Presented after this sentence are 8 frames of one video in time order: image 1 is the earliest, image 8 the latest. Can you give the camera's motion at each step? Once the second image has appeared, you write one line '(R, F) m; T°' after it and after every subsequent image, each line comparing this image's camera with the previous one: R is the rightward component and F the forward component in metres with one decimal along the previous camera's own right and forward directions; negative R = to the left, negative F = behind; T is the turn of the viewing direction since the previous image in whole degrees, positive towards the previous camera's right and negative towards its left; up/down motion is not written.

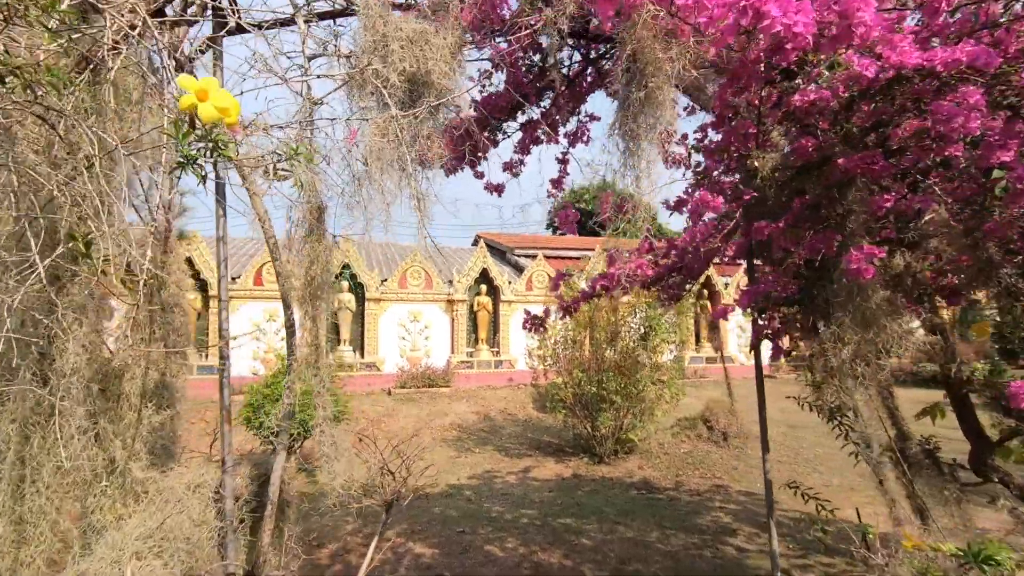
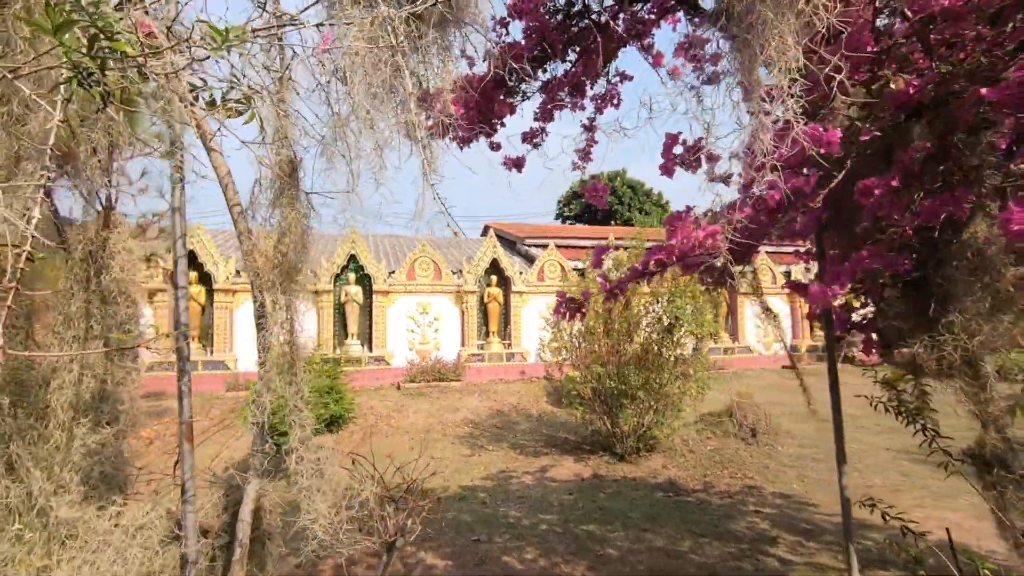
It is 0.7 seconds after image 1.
(-0.1, +0.5) m; -1°
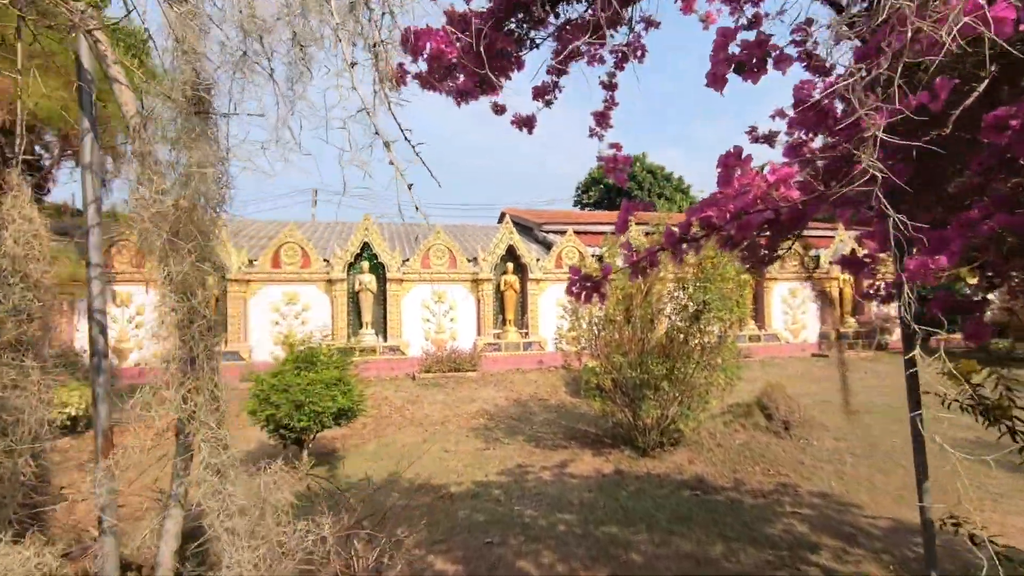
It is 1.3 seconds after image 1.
(0.0, +0.4) m; -2°
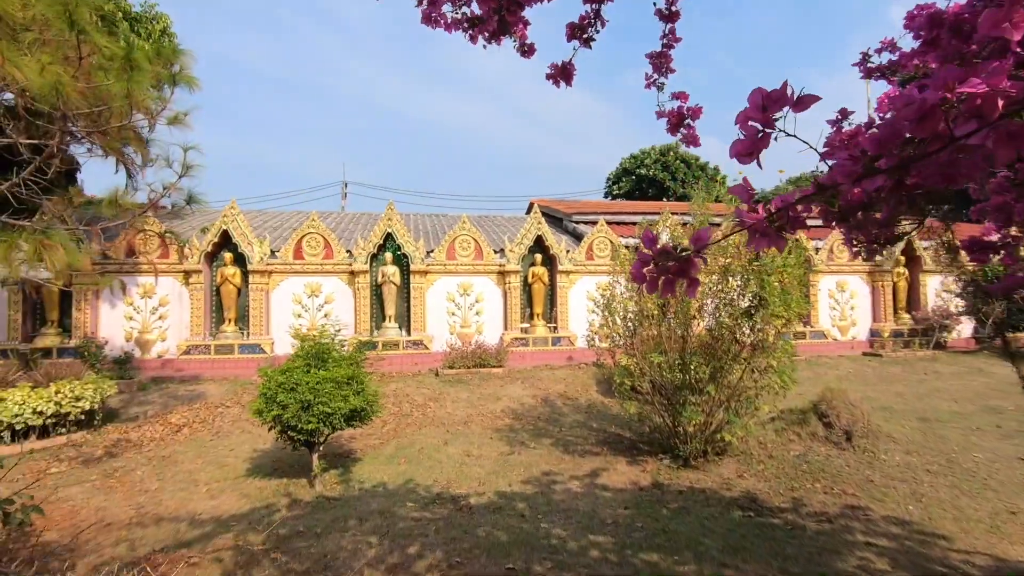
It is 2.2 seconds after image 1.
(0.0, +0.6) m; -3°
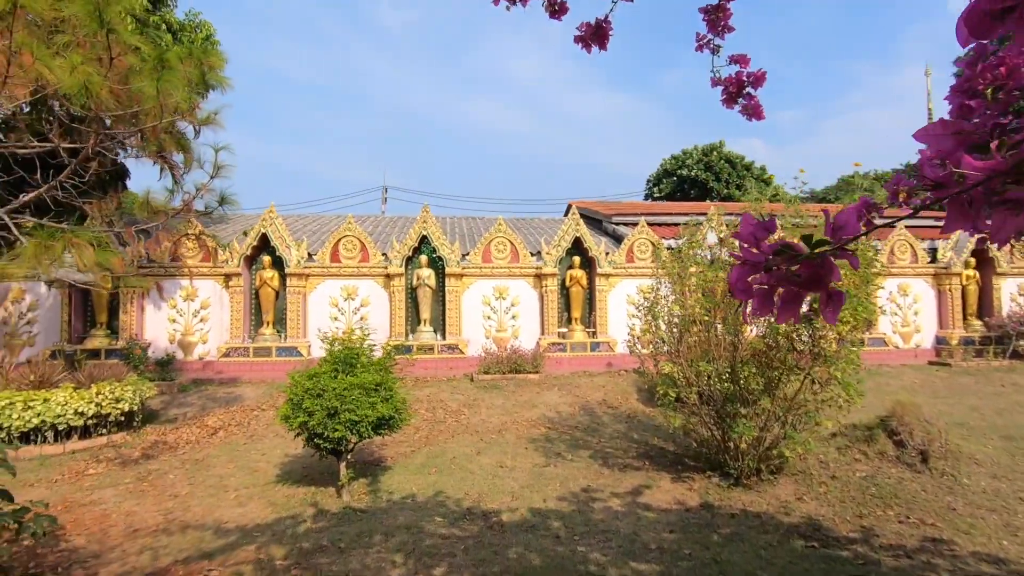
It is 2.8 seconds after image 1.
(0.0, +0.4) m; -4°
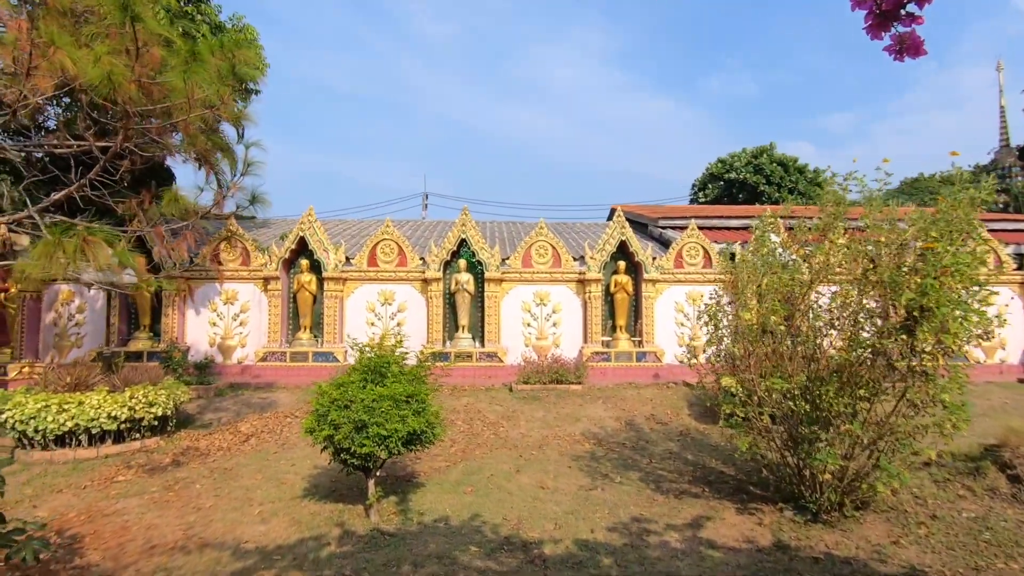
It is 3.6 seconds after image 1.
(-0.1, +0.6) m; -4°
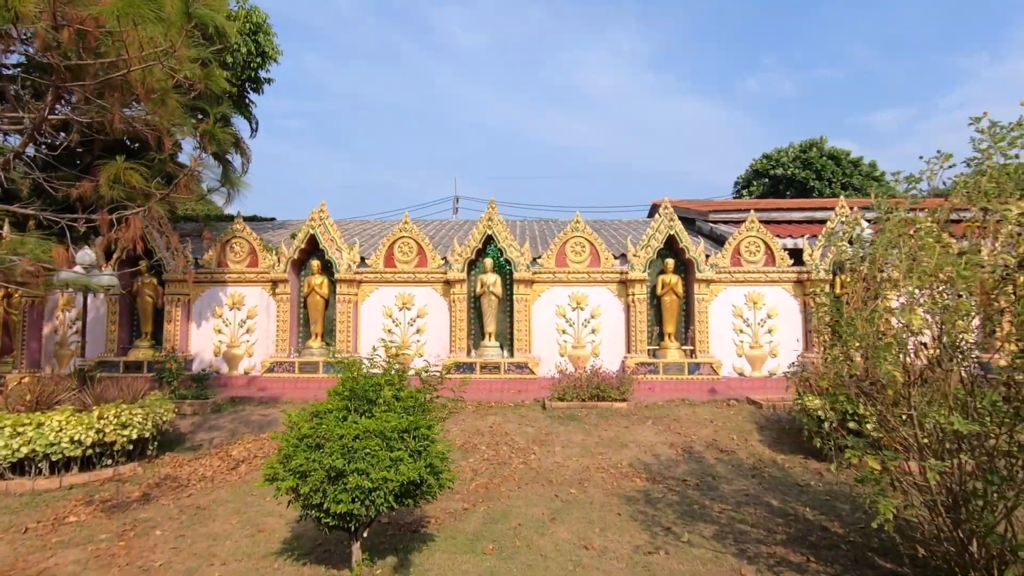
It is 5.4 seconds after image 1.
(0.0, +1.5) m; -3°
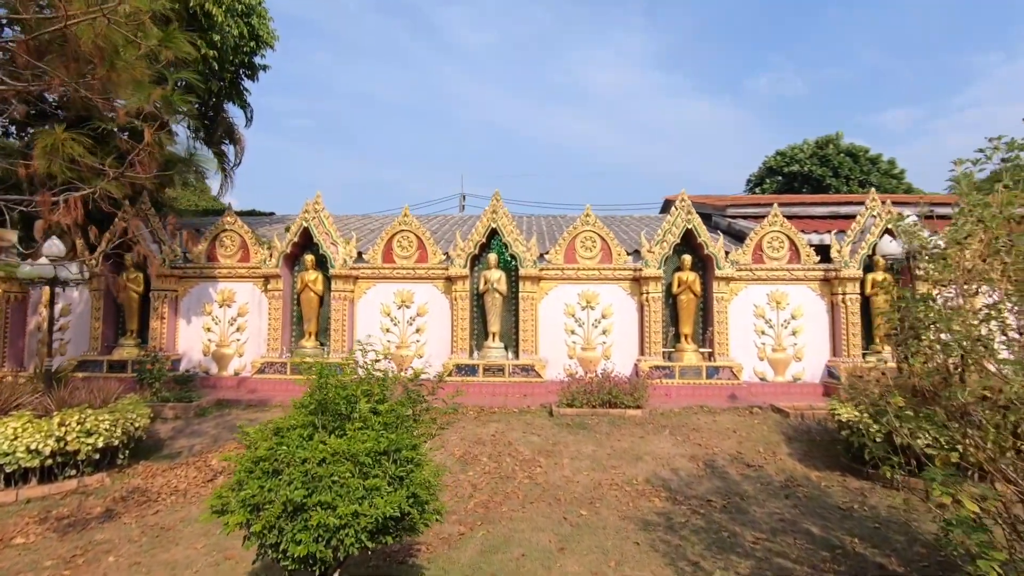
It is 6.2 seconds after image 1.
(0.0, +0.7) m; -1°
